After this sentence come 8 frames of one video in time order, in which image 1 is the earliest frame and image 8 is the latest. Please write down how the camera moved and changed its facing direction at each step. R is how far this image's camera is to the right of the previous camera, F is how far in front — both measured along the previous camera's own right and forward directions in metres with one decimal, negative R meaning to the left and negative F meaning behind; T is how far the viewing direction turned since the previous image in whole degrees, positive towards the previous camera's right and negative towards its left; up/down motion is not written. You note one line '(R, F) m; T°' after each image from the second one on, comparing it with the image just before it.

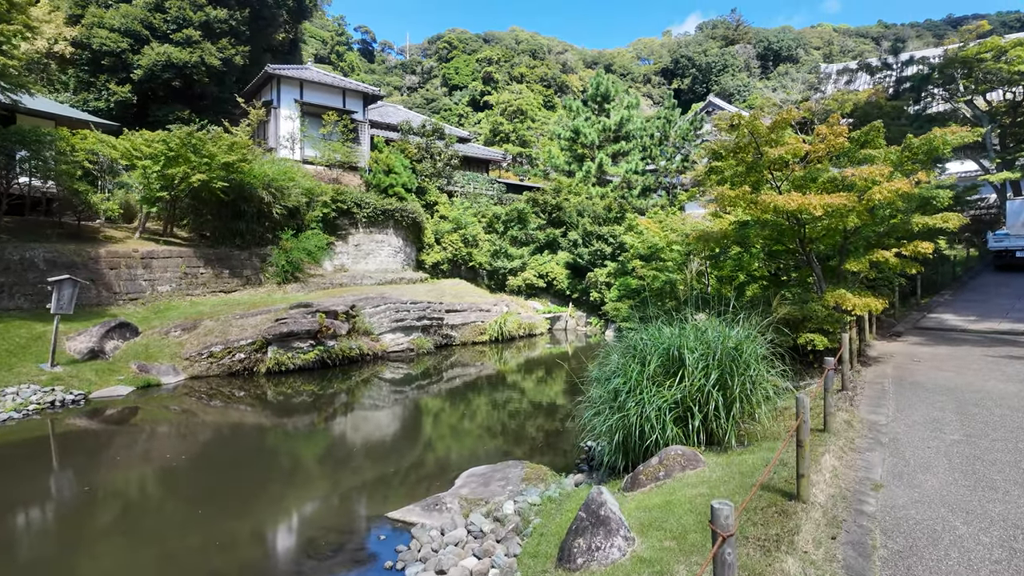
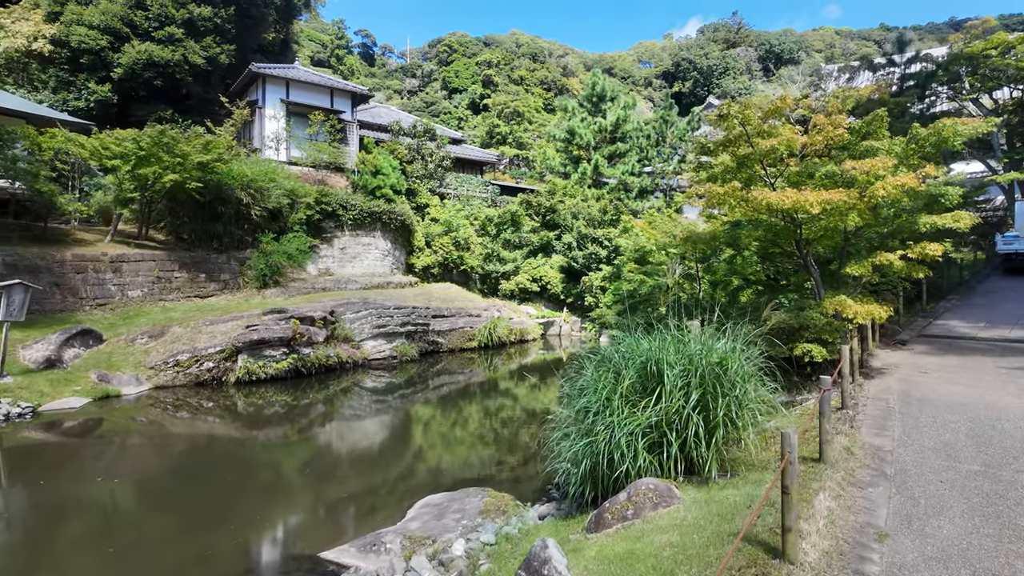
(+0.4, +0.6) m; 0°
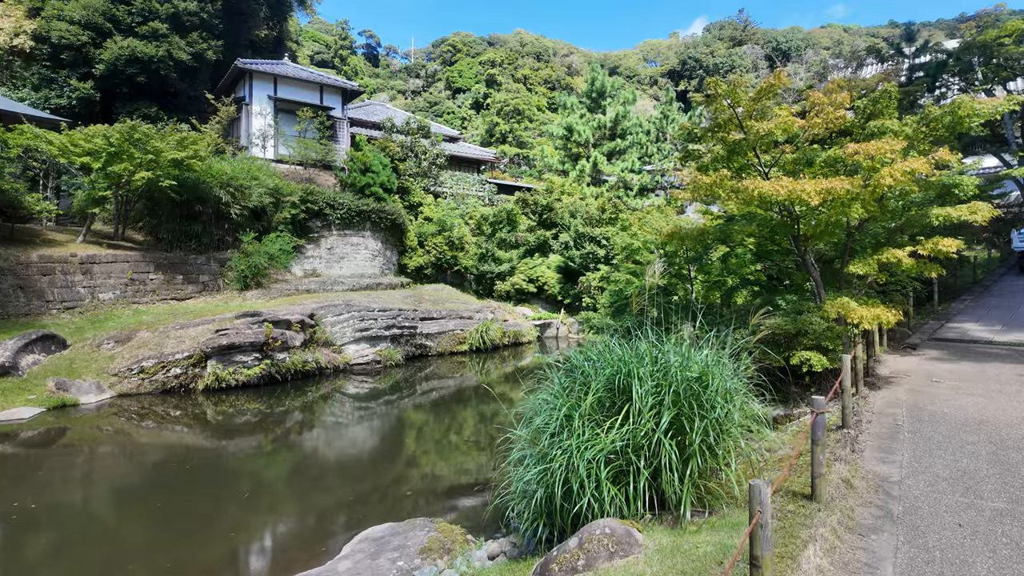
(+0.4, +0.6) m; -1°
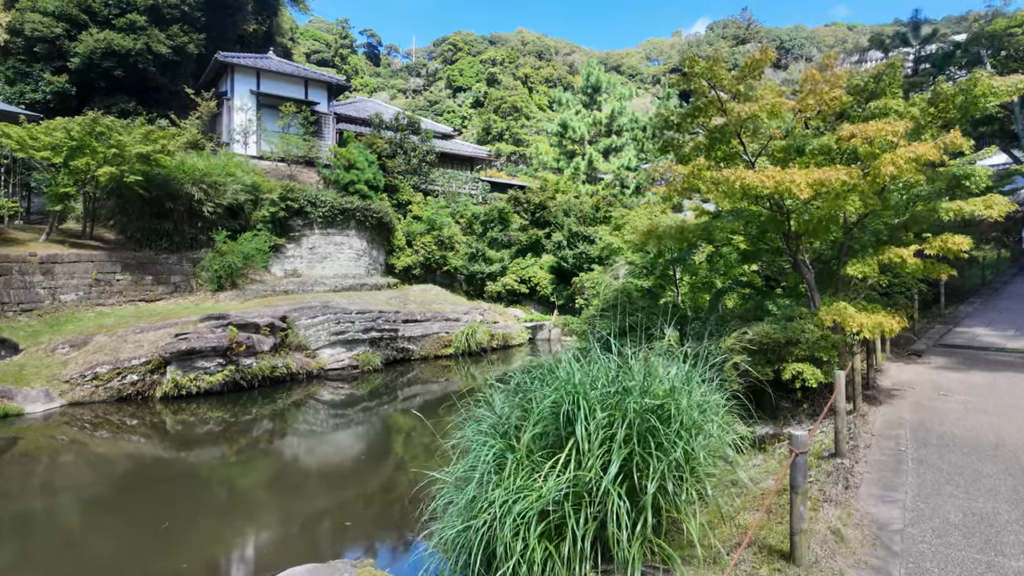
(+0.5, +0.6) m; 0°
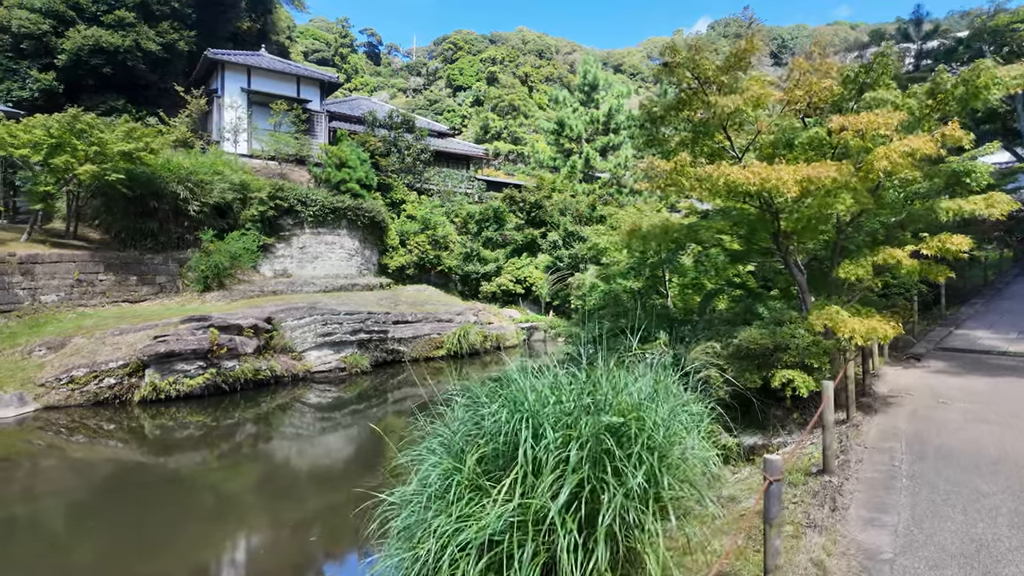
(+0.2, +0.3) m; 0°
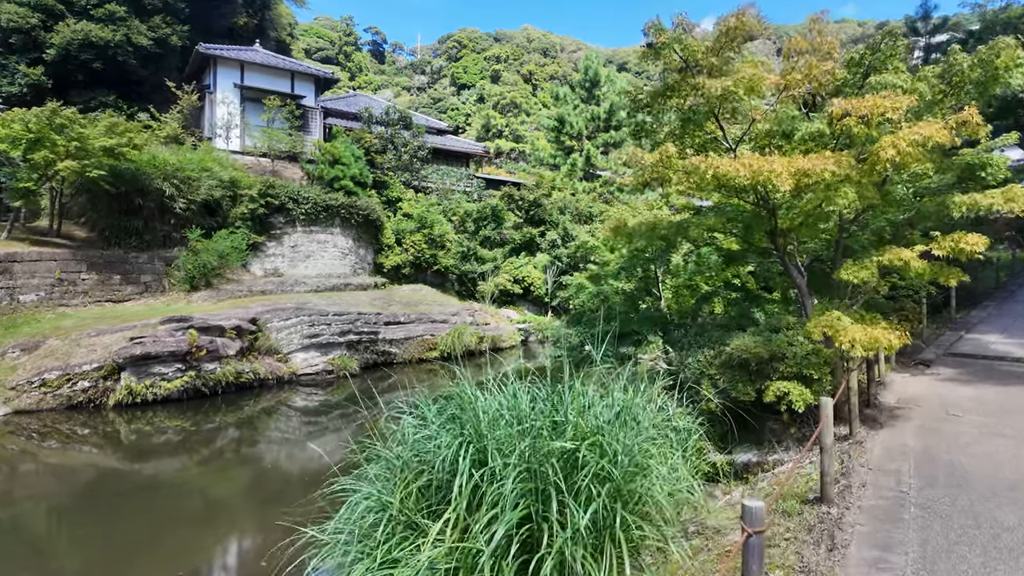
(+0.3, +0.4) m; -1°
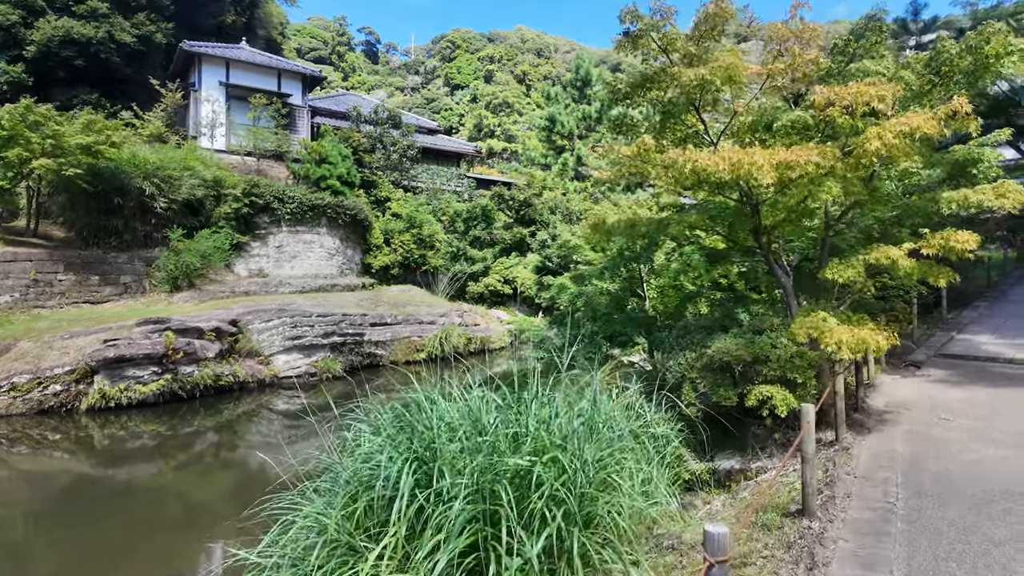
(+0.2, +0.2) m; +1°
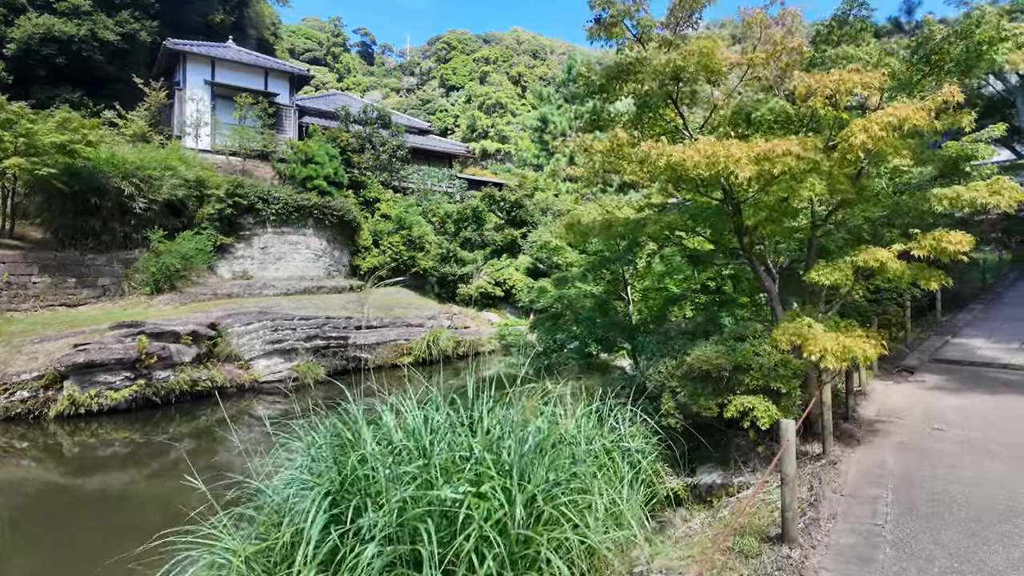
(+0.2, +0.2) m; 0°
